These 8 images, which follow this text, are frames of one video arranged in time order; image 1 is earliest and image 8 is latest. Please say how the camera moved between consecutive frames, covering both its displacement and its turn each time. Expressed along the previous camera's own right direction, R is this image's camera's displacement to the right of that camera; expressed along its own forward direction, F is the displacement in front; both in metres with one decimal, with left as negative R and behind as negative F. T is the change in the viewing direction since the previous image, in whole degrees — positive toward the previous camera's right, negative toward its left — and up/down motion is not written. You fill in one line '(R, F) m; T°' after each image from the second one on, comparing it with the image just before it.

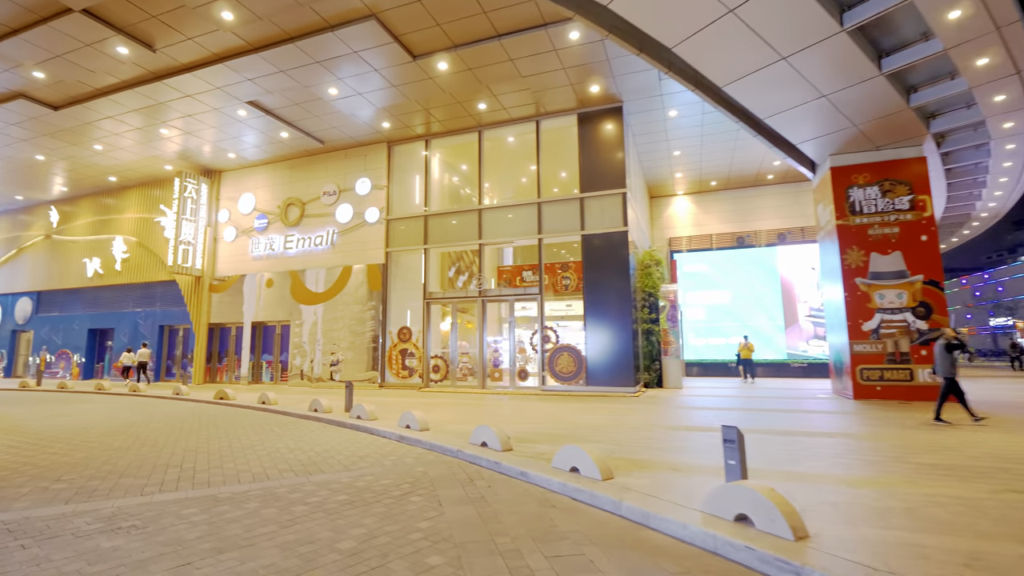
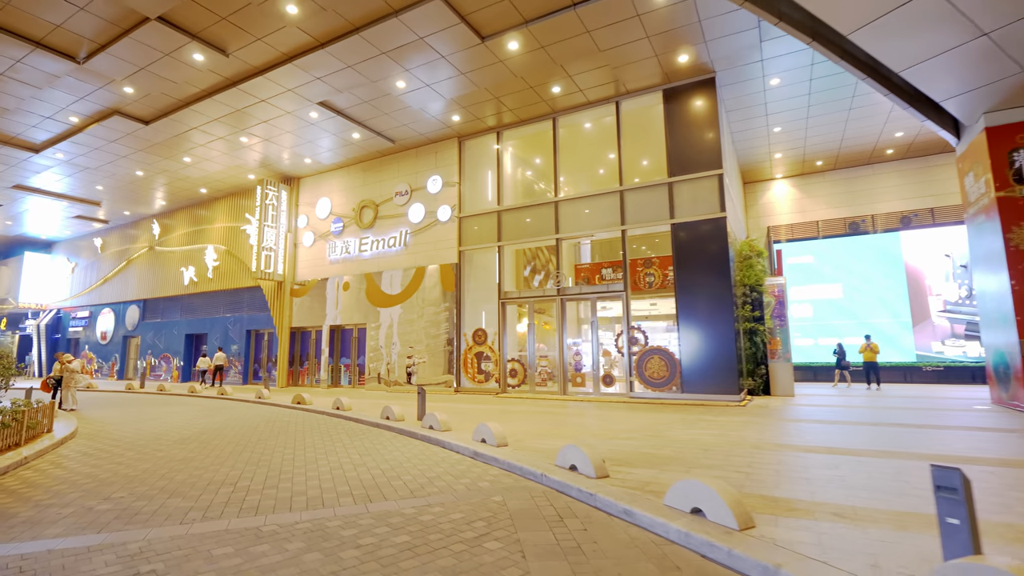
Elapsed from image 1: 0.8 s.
(-0.2, +1.0) m; -8°
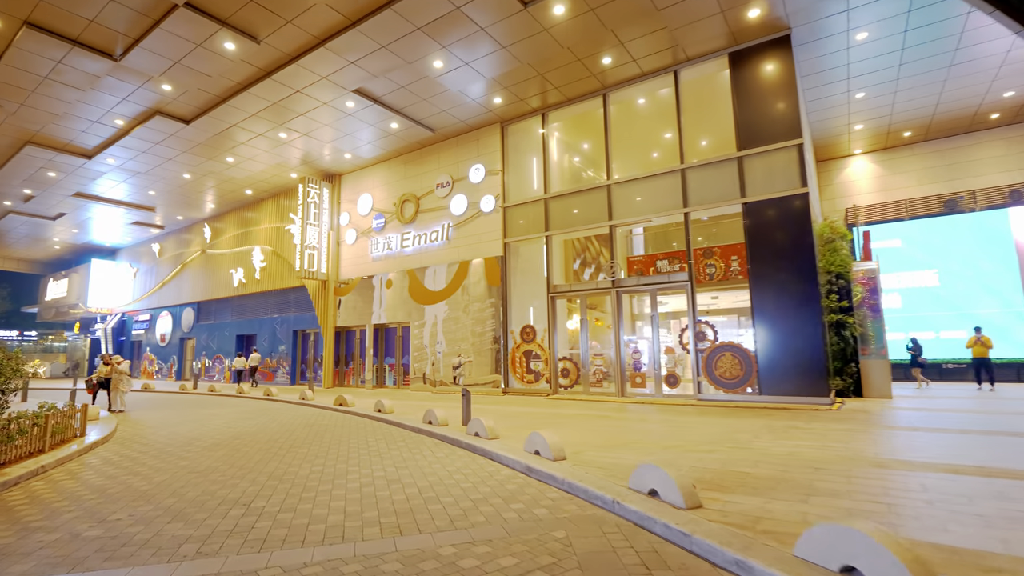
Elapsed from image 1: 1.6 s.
(-0.1, +1.0) m; -5°
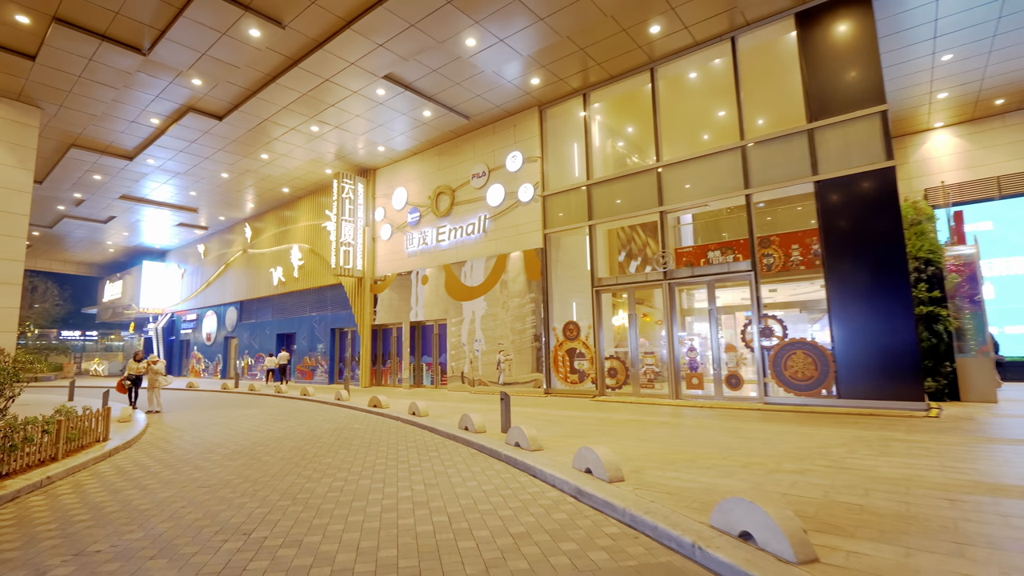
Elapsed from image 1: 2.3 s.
(0.0, +0.8) m; -4°
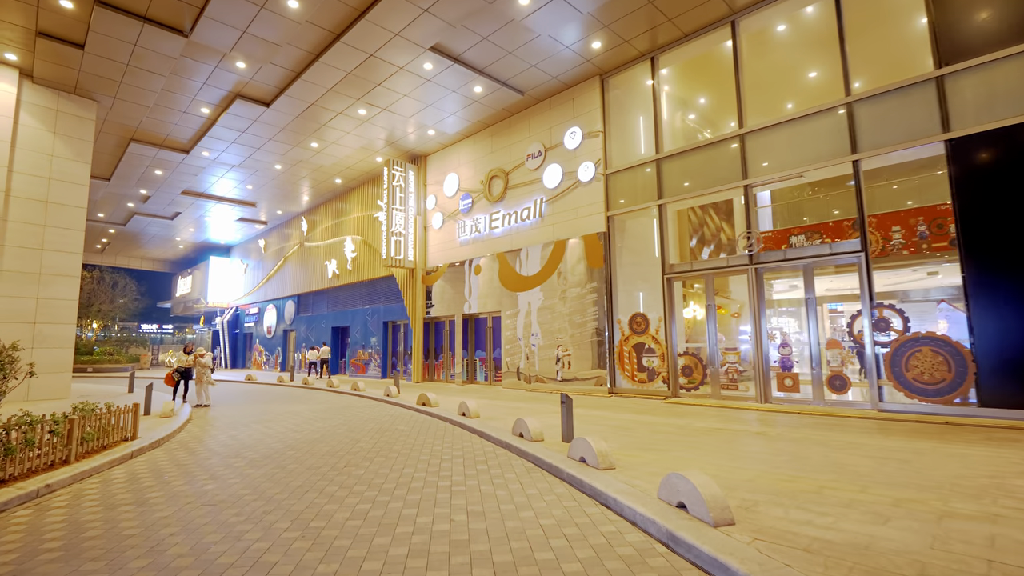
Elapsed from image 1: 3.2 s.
(-0.1, +1.1) m; -6°
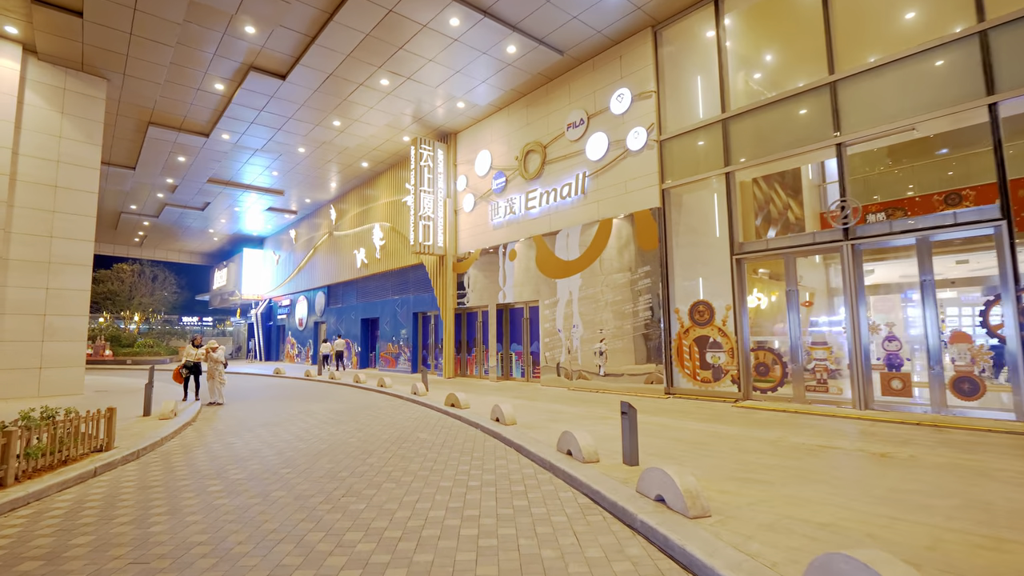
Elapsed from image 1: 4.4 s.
(-0.1, +1.4) m; -4°
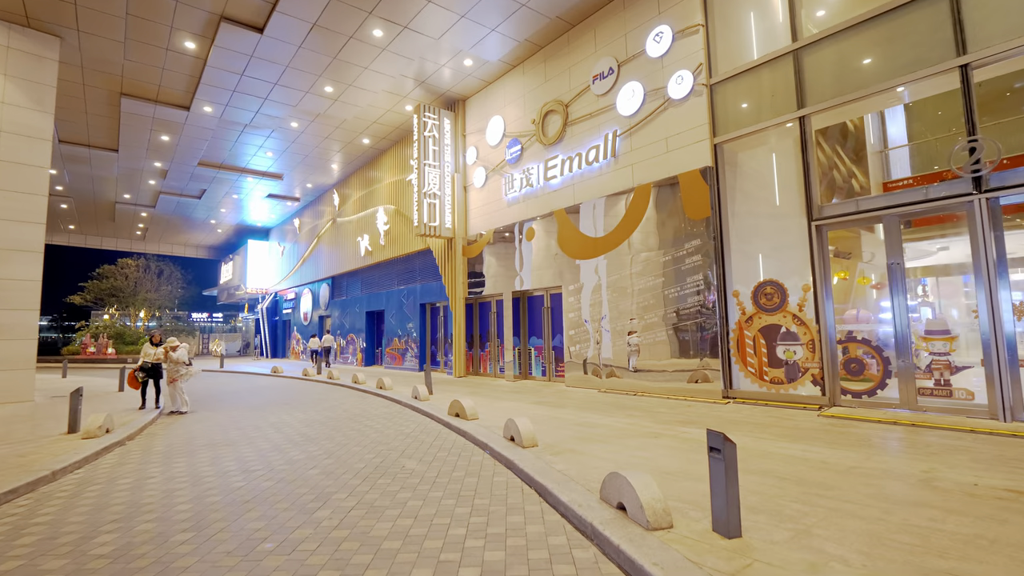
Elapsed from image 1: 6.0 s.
(0.0, +1.9) m; -2°
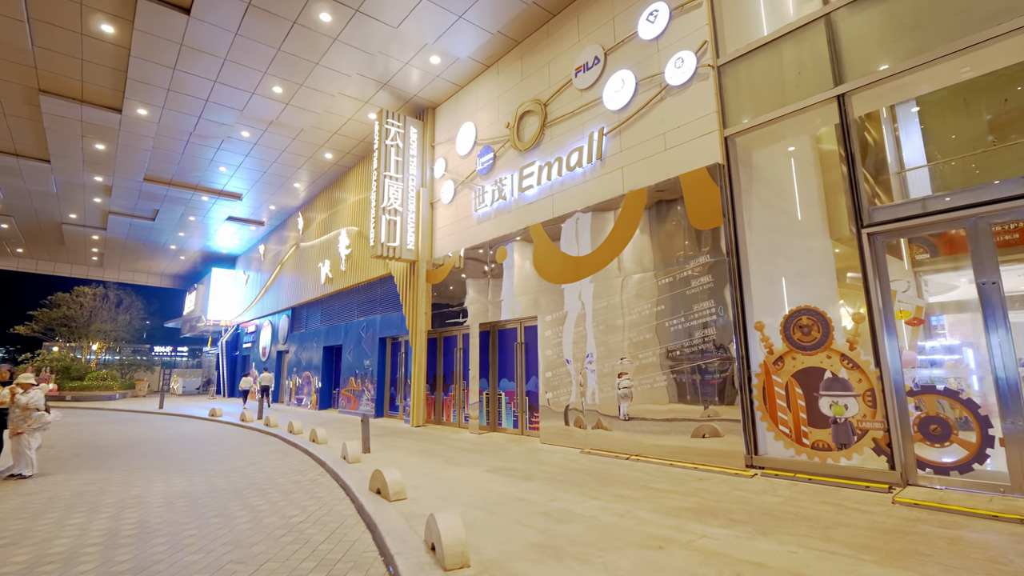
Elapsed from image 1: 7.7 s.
(+0.5, +1.9) m; +1°
